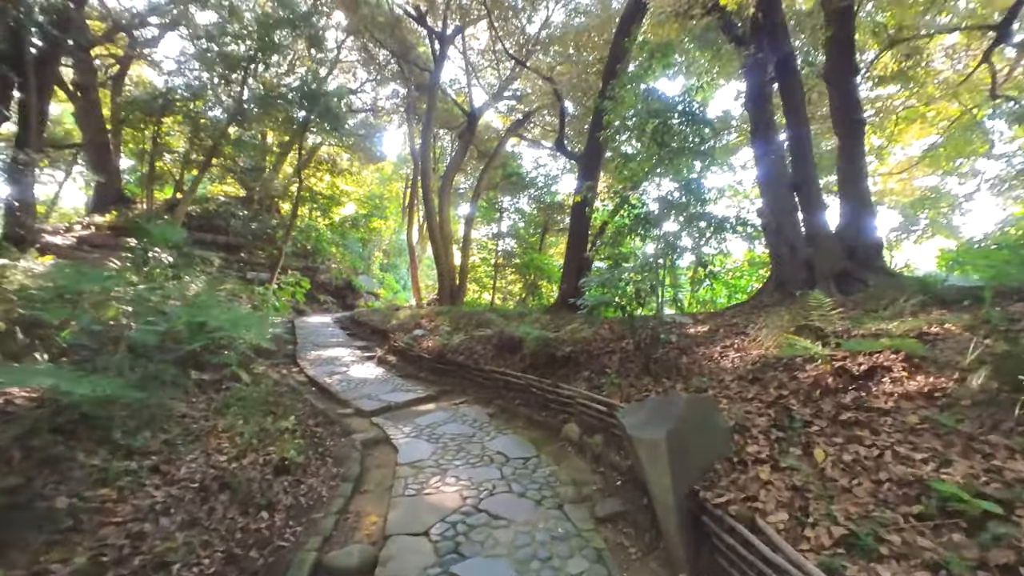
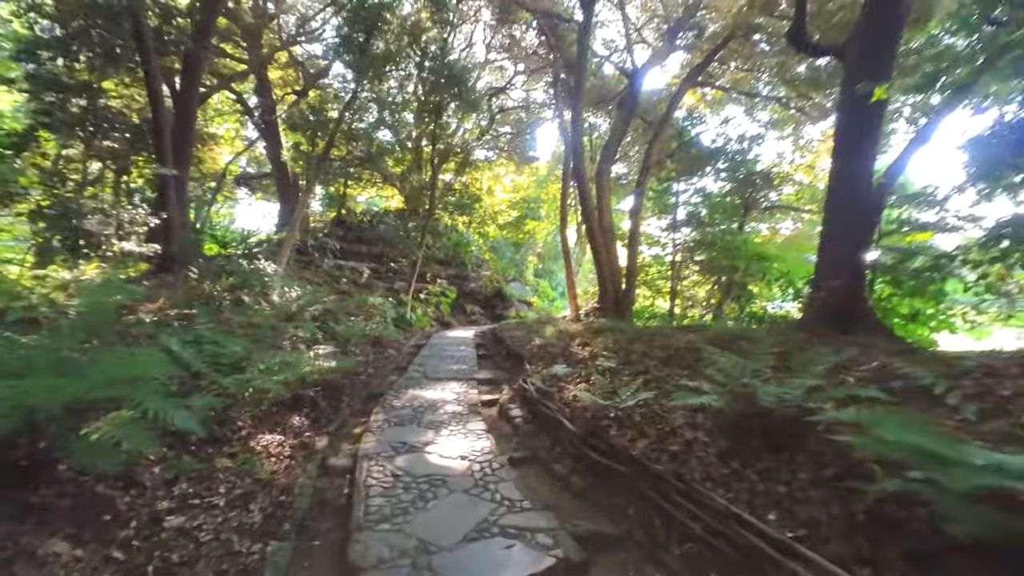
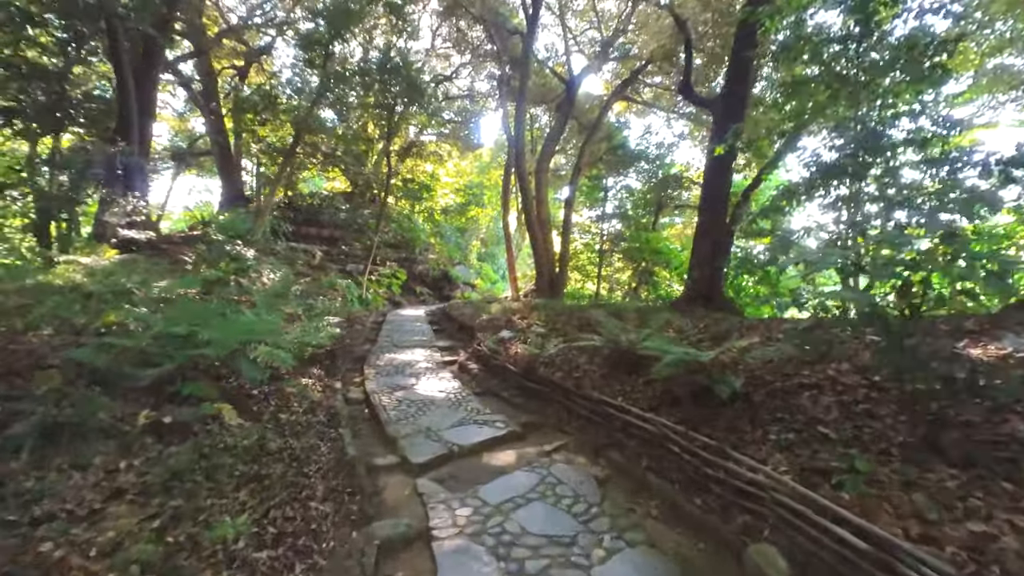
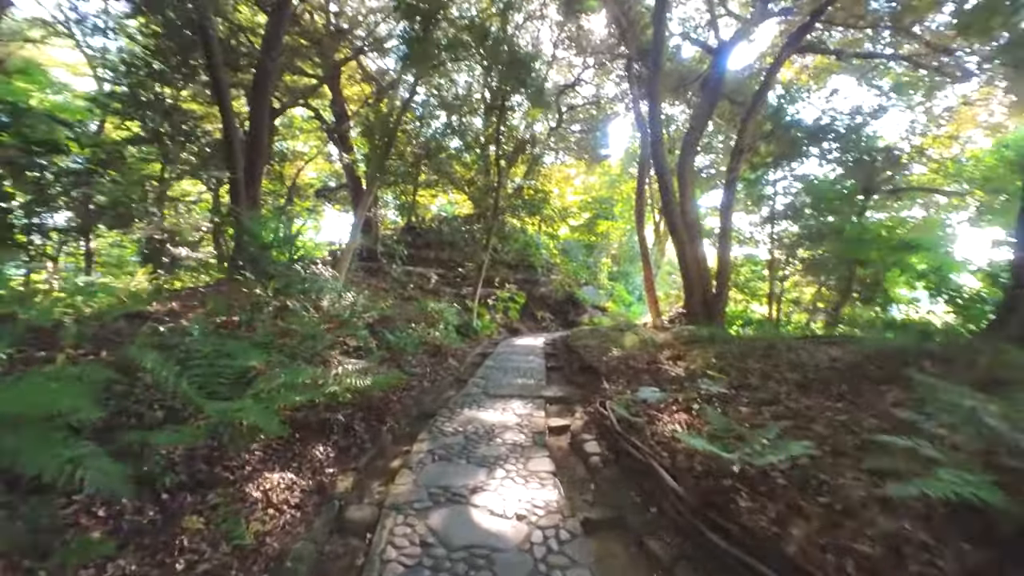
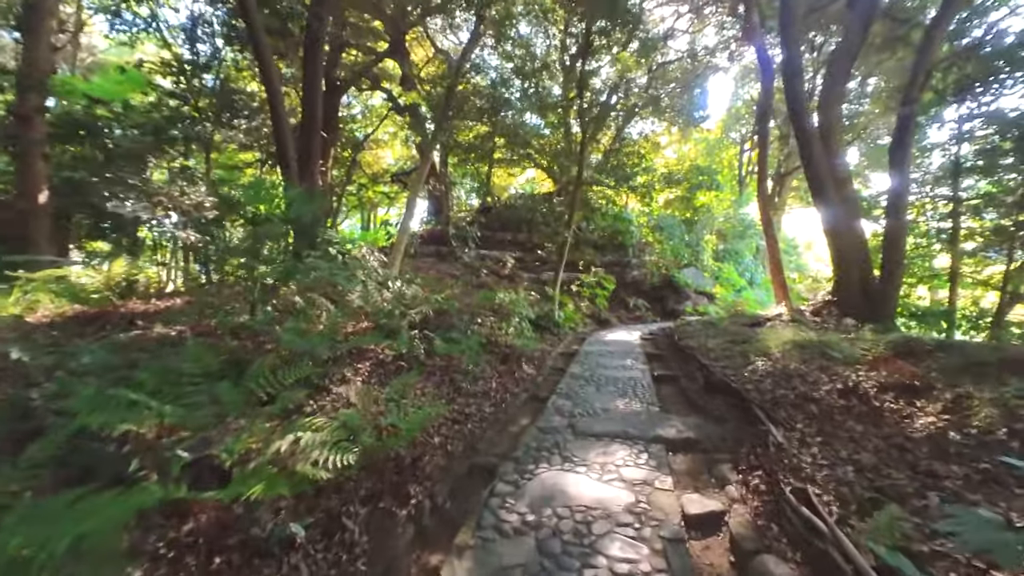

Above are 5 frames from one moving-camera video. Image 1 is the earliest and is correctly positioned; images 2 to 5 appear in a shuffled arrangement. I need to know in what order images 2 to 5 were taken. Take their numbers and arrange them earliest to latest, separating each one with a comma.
3, 2, 4, 5
